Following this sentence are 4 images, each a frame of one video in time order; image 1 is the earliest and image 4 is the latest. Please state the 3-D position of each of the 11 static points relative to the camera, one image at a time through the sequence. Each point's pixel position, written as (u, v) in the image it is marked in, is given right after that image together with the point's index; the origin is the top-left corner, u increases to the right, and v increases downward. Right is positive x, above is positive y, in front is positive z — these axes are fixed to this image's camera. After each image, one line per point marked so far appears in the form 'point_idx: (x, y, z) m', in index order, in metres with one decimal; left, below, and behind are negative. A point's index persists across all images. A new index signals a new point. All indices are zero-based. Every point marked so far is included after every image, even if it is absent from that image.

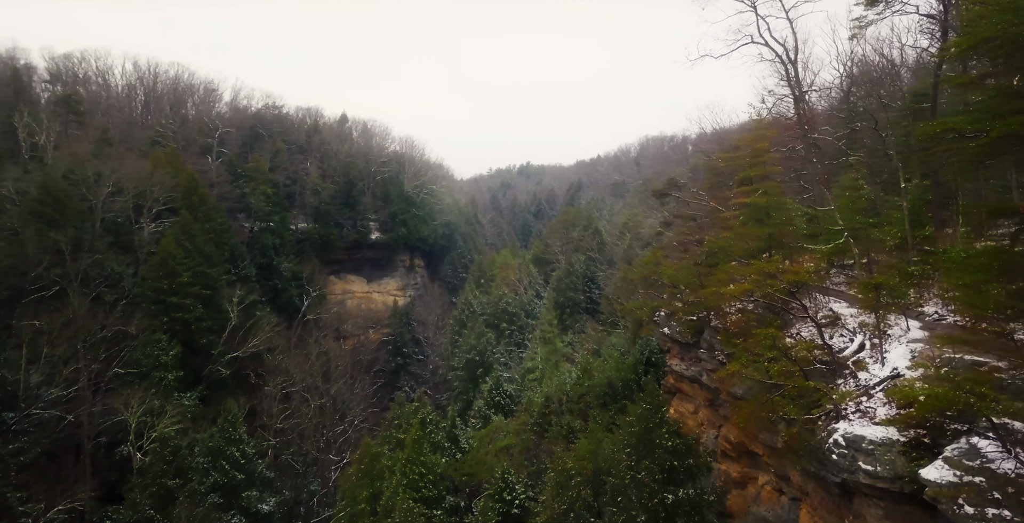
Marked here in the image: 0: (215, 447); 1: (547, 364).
0: (-9.1, -5.6, +18.6) m
1: (+1.0, -3.3, +20.1) m
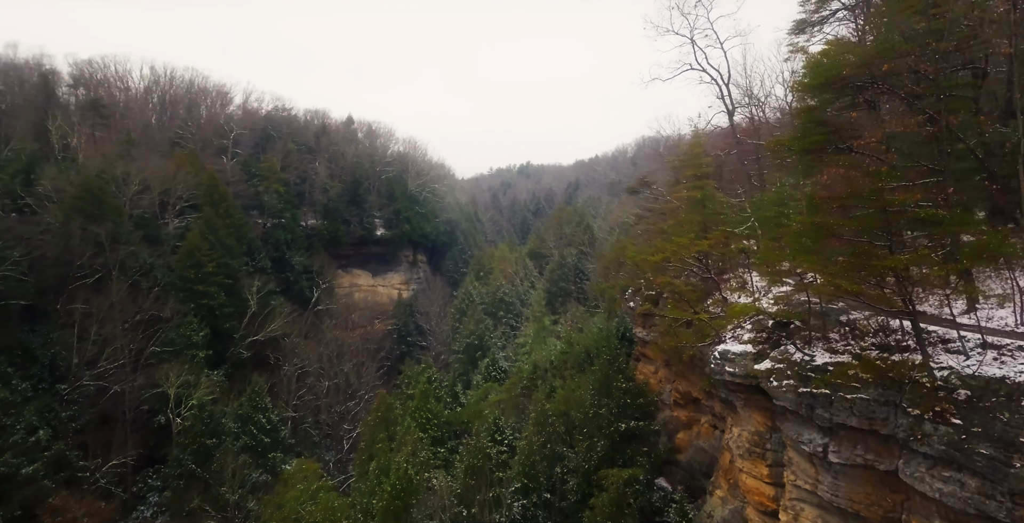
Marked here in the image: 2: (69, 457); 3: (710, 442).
0: (-9.3, -5.3, +21.2) m
1: (+0.8, -2.9, +22.6) m
2: (-13.6, -6.0, +18.7) m
3: (+4.3, -3.9, +13.3) m
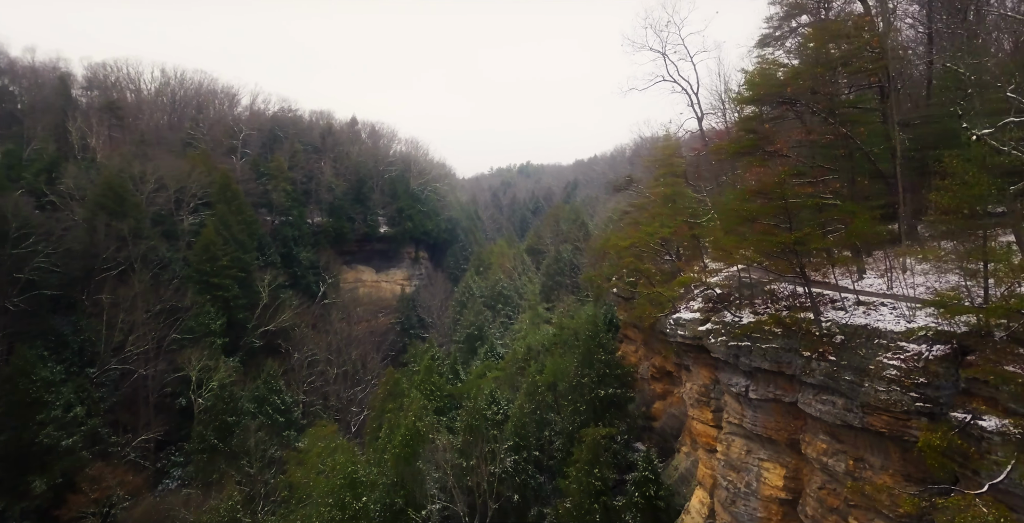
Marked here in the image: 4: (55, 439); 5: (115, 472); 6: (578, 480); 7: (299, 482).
0: (-9.4, -5.0, +22.8) m
1: (+0.7, -2.6, +24.2) m
2: (-13.8, -5.7, +20.4) m
3: (+4.2, -3.7, +15.0) m
4: (-13.6, -5.3, +18.2) m
5: (-13.0, -6.9, +20.0) m
6: (+1.3, -4.5, +12.9) m
7: (-5.1, -5.2, +14.7) m
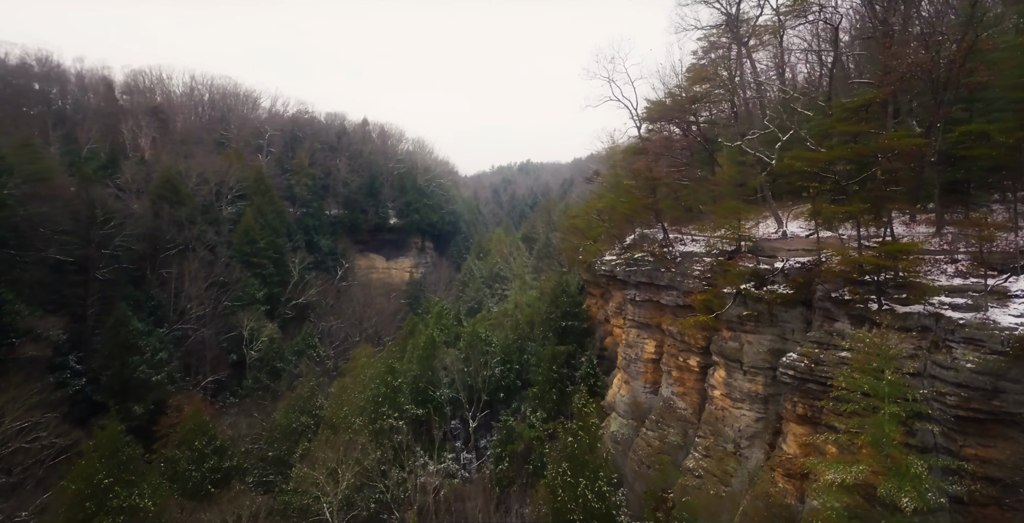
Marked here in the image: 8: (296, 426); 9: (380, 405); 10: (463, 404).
0: (-9.8, -4.0, +28.0) m
1: (+0.4, -1.7, +29.4) m
2: (-14.1, -4.8, +25.6) m
3: (+3.8, -2.8, +20.1) m
4: (-14.0, -4.3, +23.4) m
5: (-13.4, -5.9, +25.2) m
6: (+1.0, -3.6, +18.1) m
7: (-5.4, -4.2, +19.9) m
8: (-6.4, -4.9, +17.6) m
9: (-3.8, -4.2, +17.3) m
10: (-1.6, -4.8, +19.7) m
